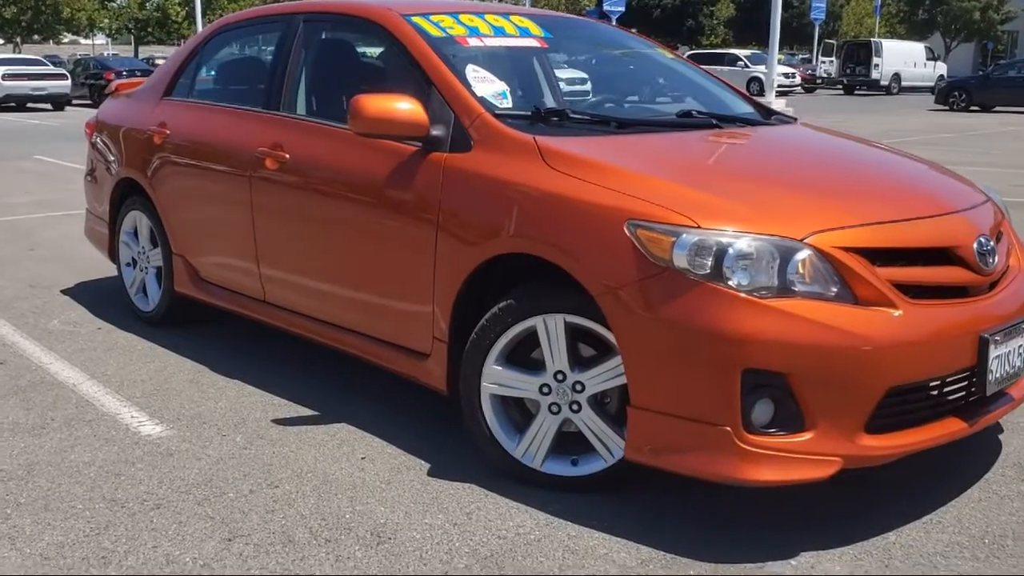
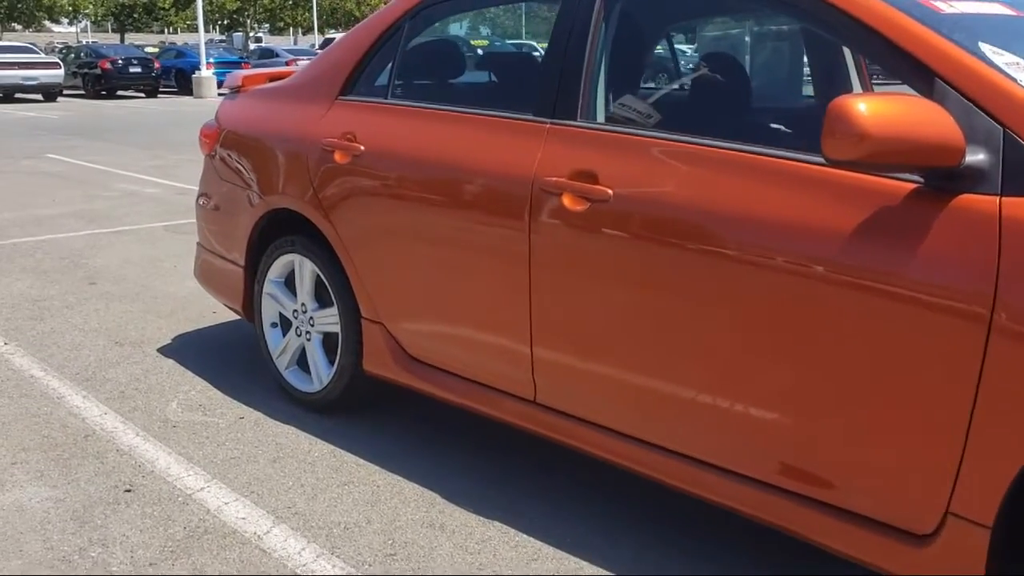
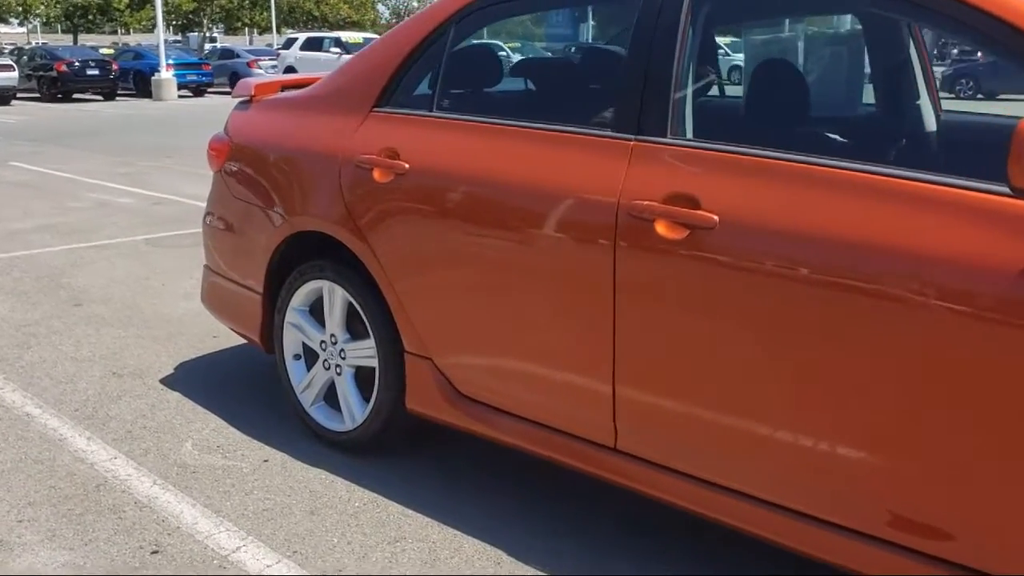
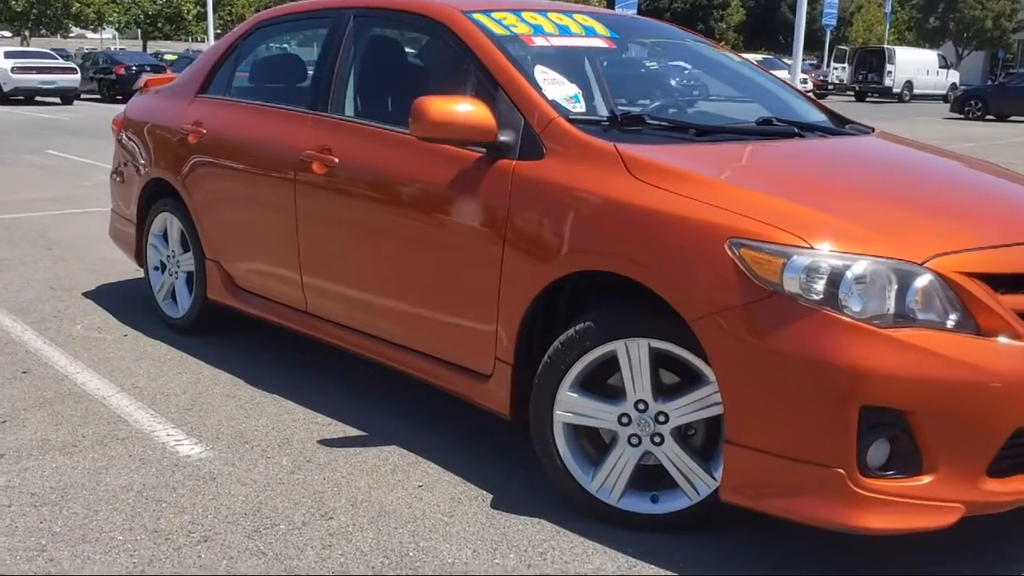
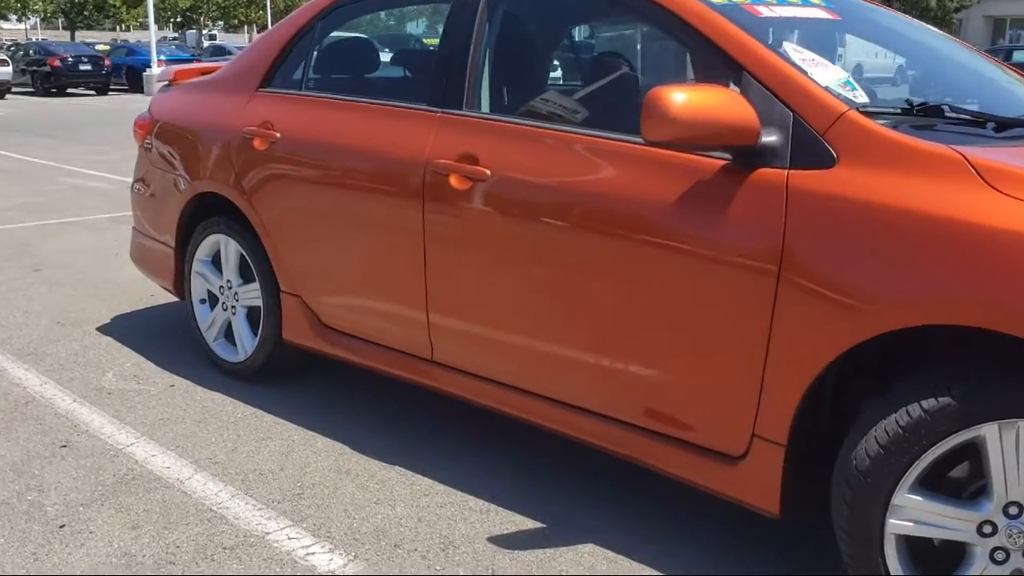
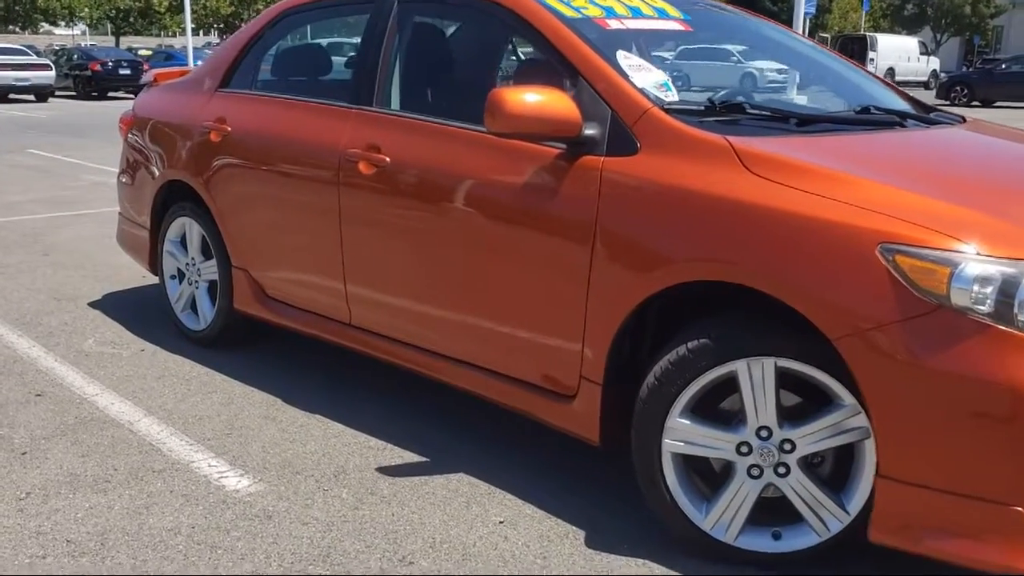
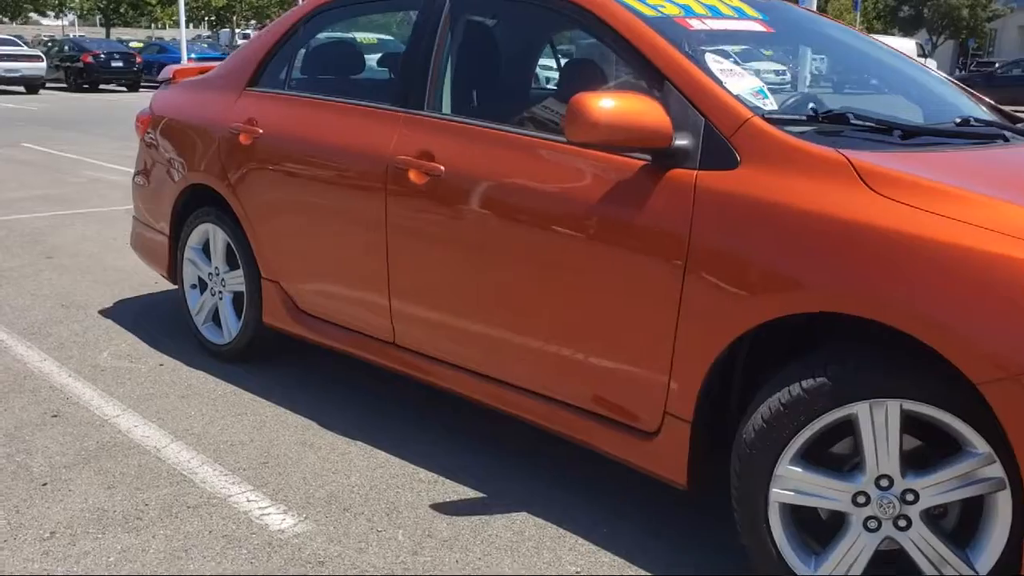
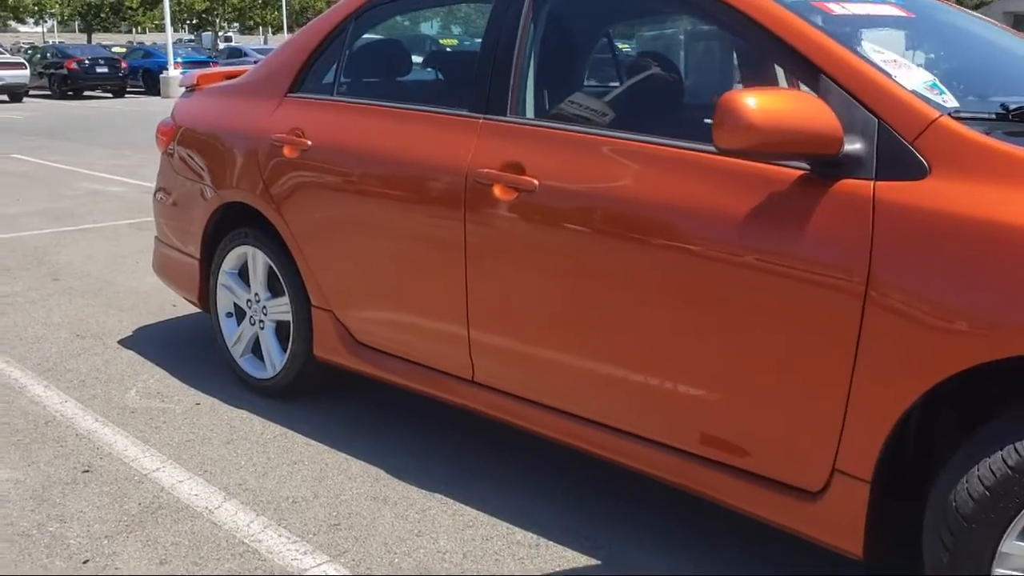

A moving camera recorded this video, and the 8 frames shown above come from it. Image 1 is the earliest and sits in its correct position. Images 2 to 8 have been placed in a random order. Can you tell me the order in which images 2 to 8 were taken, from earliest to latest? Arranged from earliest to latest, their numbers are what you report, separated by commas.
4, 6, 7, 5, 8, 2, 3
